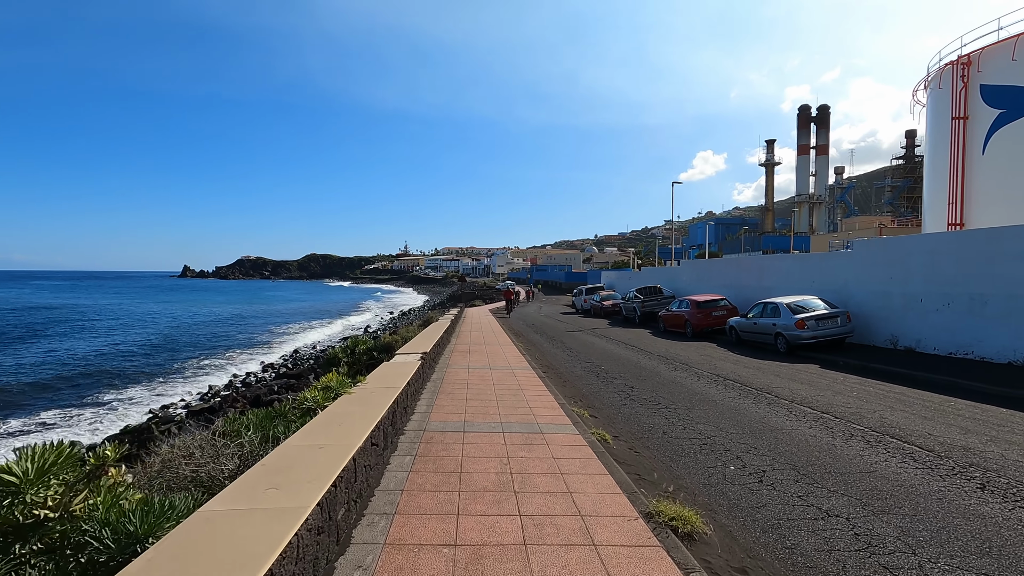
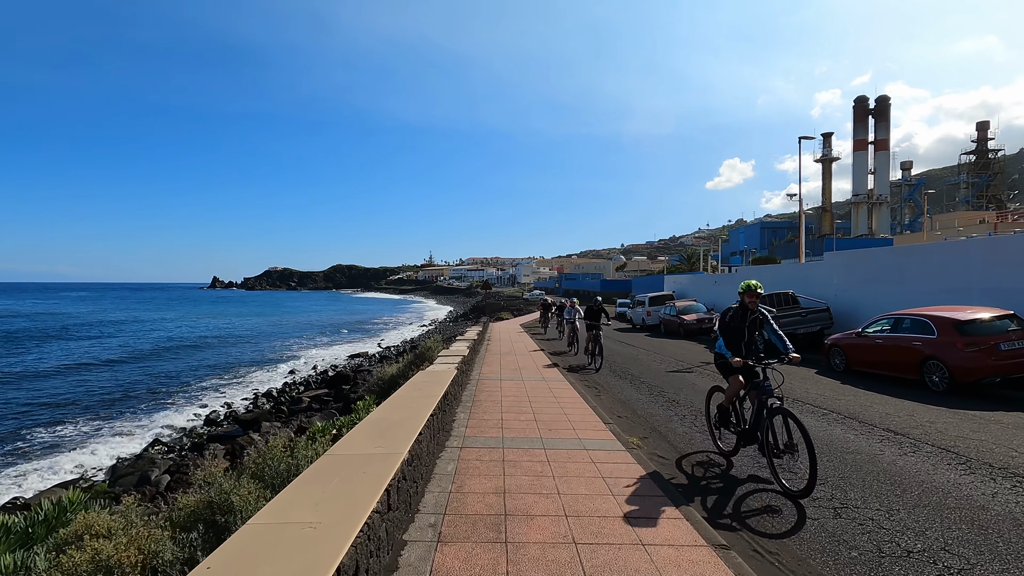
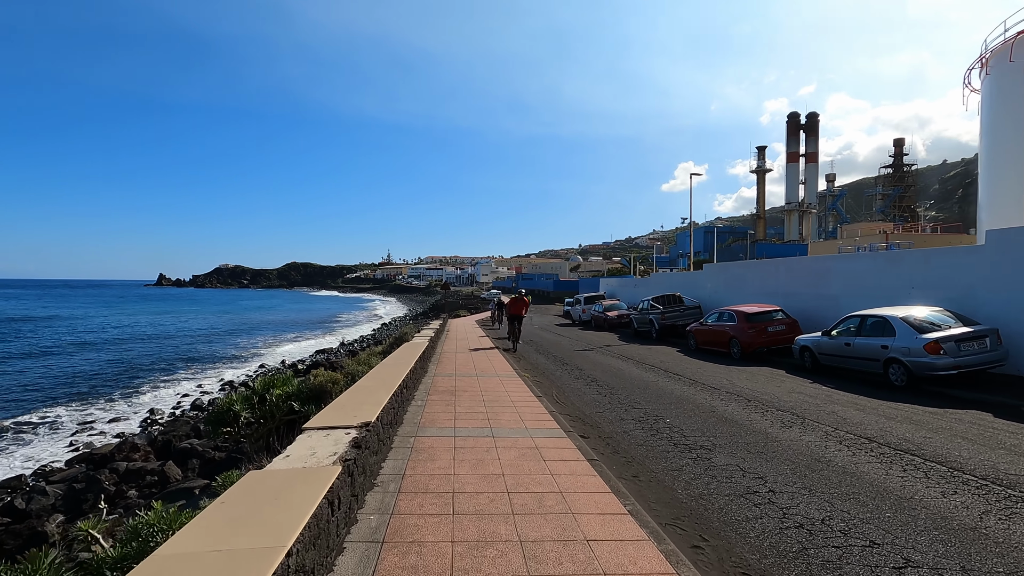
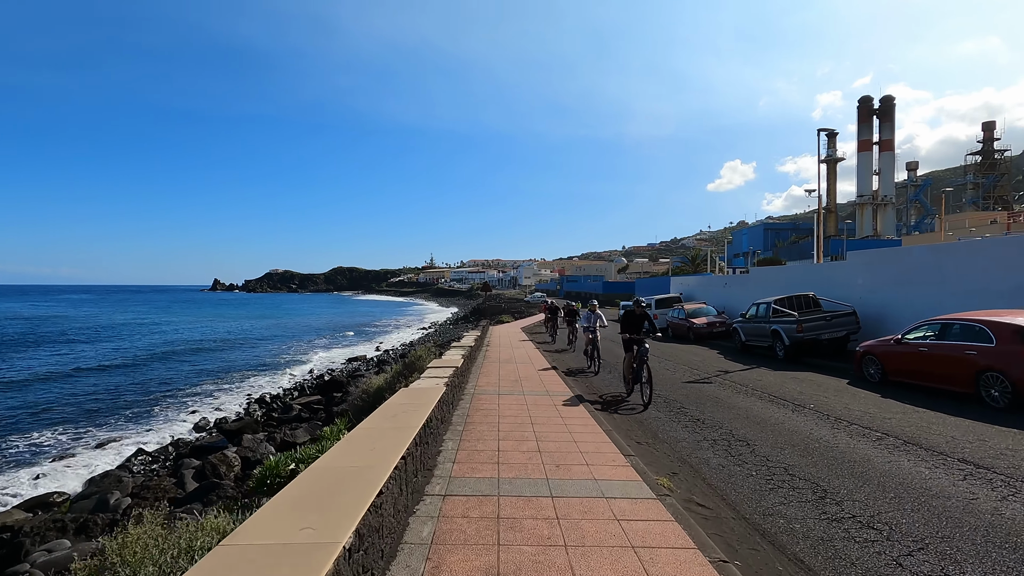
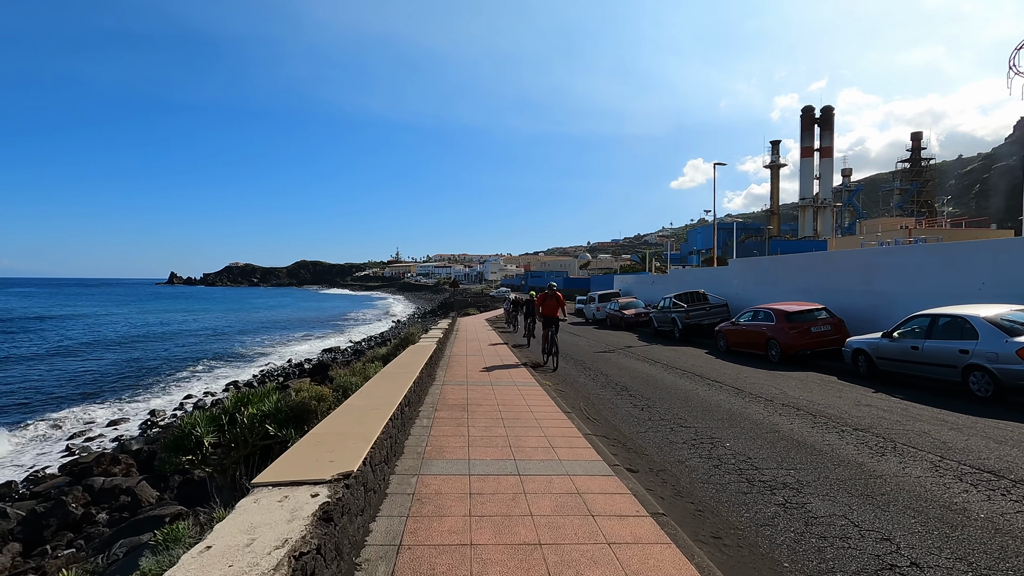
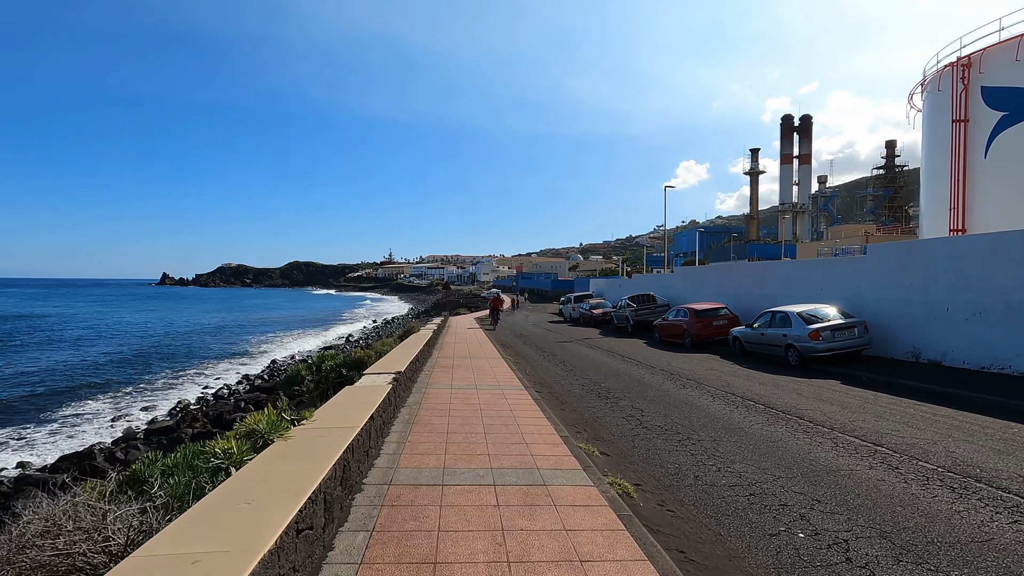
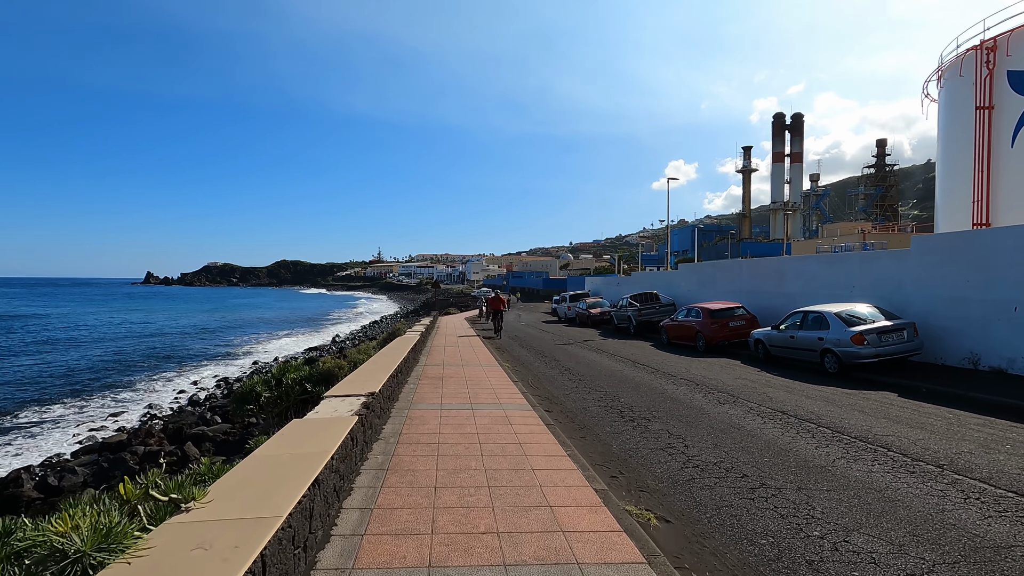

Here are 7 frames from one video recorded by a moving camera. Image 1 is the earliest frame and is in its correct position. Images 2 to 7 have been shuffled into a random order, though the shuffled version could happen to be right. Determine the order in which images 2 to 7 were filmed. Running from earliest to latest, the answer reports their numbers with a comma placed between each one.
6, 7, 3, 5, 2, 4
